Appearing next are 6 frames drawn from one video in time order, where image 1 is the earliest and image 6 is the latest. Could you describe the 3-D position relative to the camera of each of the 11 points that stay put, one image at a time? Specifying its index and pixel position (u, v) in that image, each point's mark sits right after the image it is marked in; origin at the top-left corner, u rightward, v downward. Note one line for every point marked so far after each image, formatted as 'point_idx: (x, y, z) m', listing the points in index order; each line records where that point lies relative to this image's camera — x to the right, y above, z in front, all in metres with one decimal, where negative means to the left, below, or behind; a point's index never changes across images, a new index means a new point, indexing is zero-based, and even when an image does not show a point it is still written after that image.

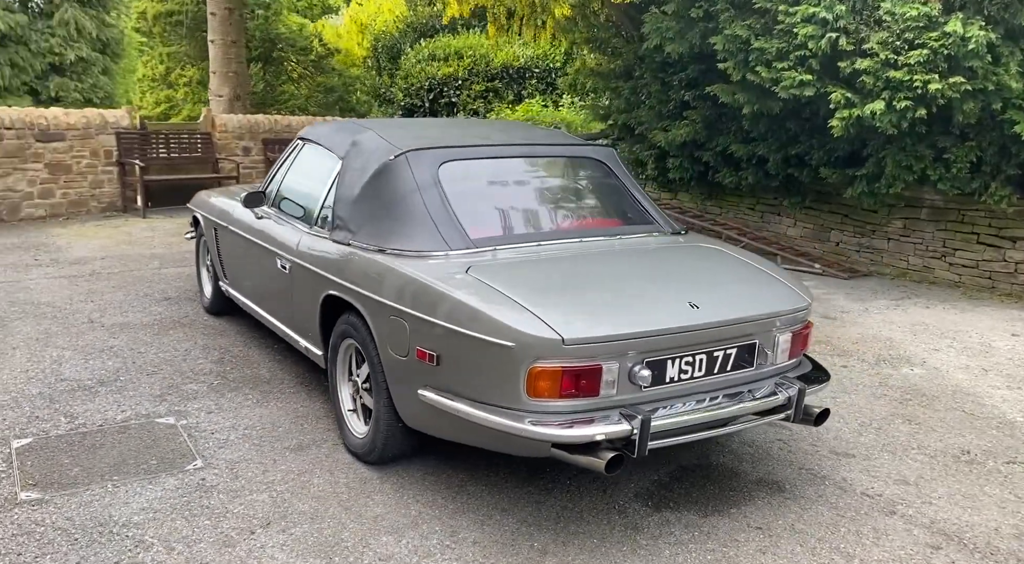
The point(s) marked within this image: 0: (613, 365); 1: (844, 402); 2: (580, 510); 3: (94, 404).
0: (+0.3, -0.3, +2.7) m
1: (+1.9, -0.7, +4.5) m
2: (+0.3, -0.9, +3.2) m
3: (-2.3, -0.7, +4.3) m
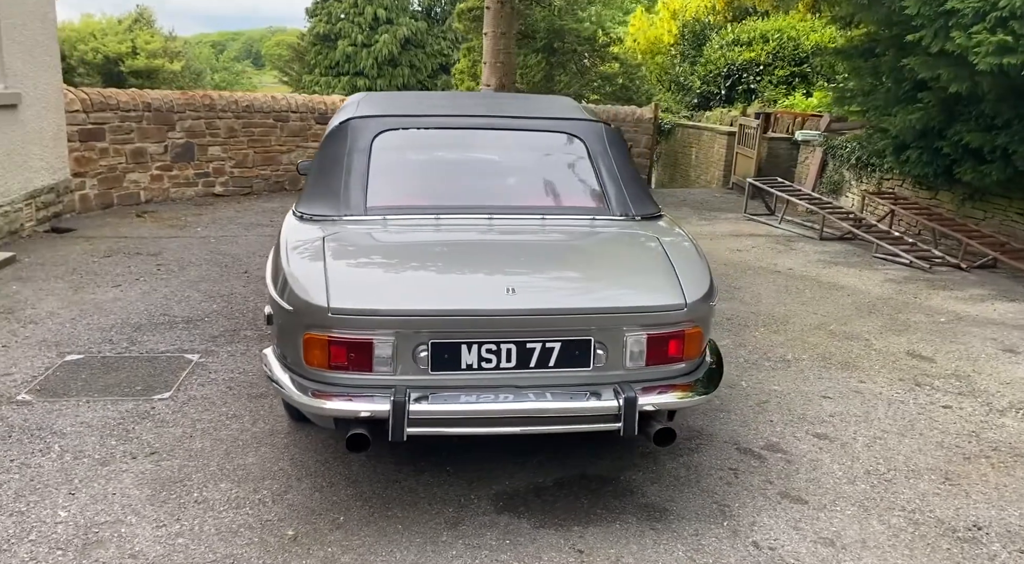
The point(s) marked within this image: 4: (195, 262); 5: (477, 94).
0: (-0.4, -0.2, +2.6) m
1: (+1.7, -0.7, +3.6) m
2: (-0.3, -0.8, +3.0) m
3: (-2.2, -0.3, +5.0) m
4: (-3.0, +0.2, +7.5) m
5: (-0.2, +1.0, +4.2) m
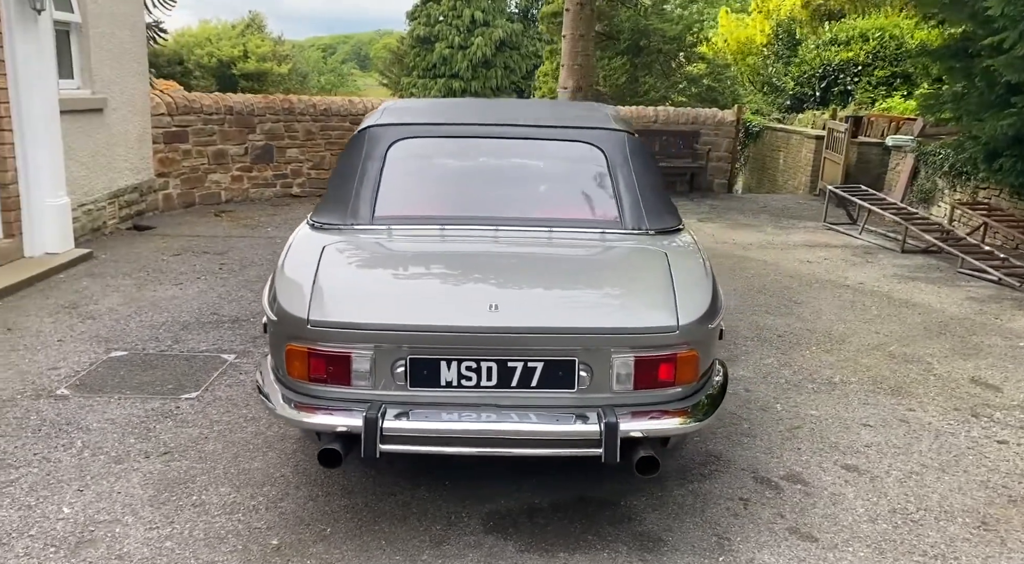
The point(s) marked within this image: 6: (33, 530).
0: (-0.5, -0.2, +2.5) m
1: (+1.7, -0.8, +3.4) m
2: (-0.4, -0.8, +3.0) m
3: (-2.0, -0.3, +5.2) m
4: (-2.5, +0.2, +7.7) m
5: (0.0, +0.9, +4.2) m
6: (-1.7, -0.9, +2.7) m
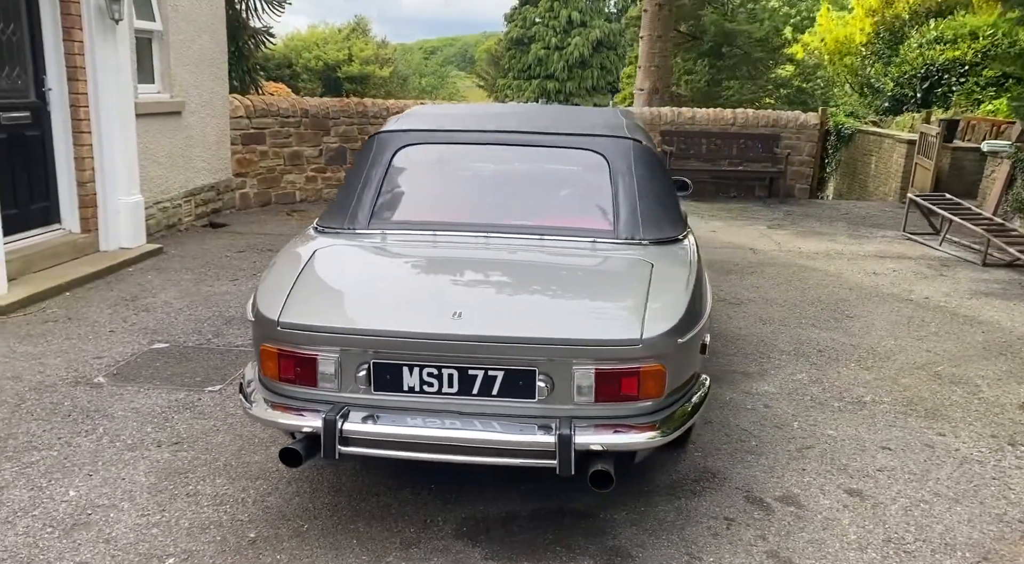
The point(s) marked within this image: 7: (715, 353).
0: (-0.6, -0.2, +2.6) m
1: (+1.6, -0.9, +3.2) m
2: (-0.5, -0.9, +3.0) m
3: (-1.8, -0.3, +5.4) m
4: (-2.0, +0.2, +8.0) m
5: (+0.1, +0.9, +4.2) m
6: (-1.8, -0.8, +3.0) m
7: (+1.3, -0.5, +5.1) m
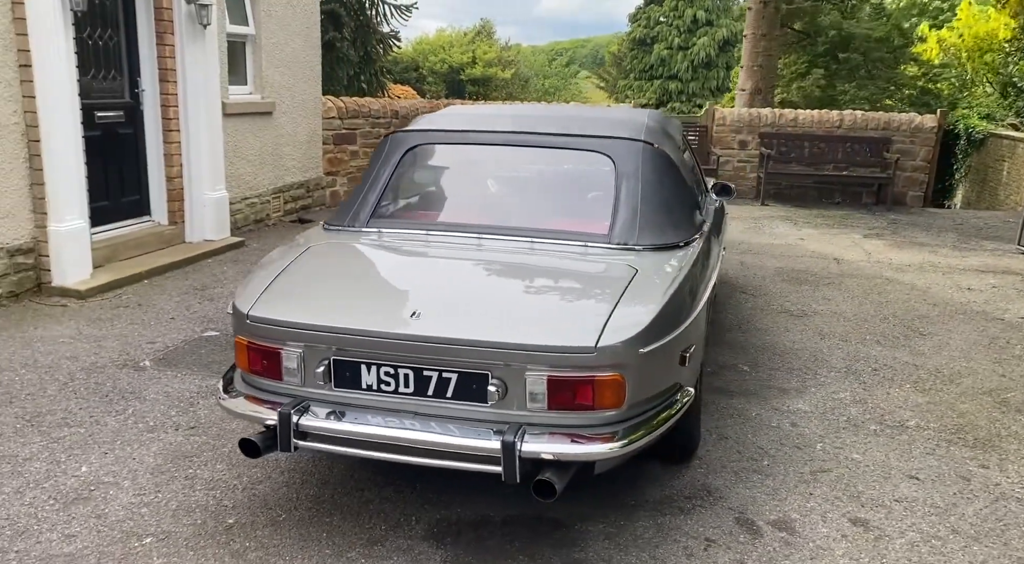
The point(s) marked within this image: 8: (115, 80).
0: (-0.7, -0.2, +2.7) m
1: (+1.6, -1.0, +2.9) m
2: (-0.5, -0.9, +3.1) m
3: (-1.5, -0.3, +5.6) m
4: (-1.3, +0.2, +8.2) m
5: (+0.2, +0.9, +4.1) m
6: (-1.8, -0.8, +3.2) m
7: (+1.5, -0.5, +4.9) m
8: (-3.6, +1.8, +7.3) m
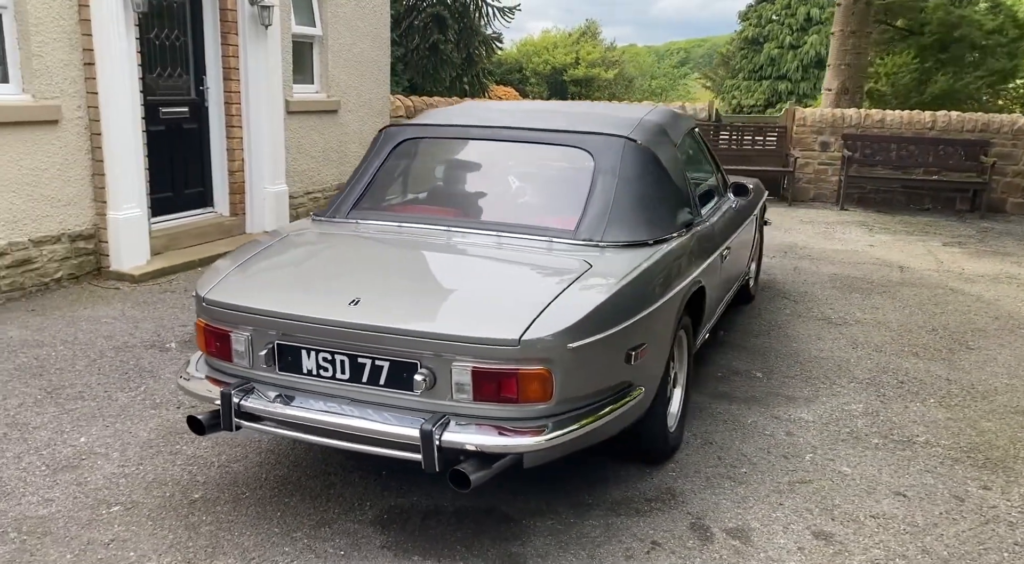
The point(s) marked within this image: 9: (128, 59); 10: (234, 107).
0: (-0.9, -0.2, +2.8) m
1: (+1.3, -1.0, +2.8) m
2: (-0.7, -0.8, +3.2) m
3: (-1.4, -0.2, +5.8) m
4: (-0.9, +0.3, +8.3) m
5: (+0.2, +0.9, +4.1) m
6: (-2.0, -0.7, +3.4) m
7: (+1.5, -0.5, +4.8) m
8: (-3.2, +2.0, +7.7) m
9: (-3.1, +1.8, +6.4) m
10: (-2.8, +1.8, +8.1) m
